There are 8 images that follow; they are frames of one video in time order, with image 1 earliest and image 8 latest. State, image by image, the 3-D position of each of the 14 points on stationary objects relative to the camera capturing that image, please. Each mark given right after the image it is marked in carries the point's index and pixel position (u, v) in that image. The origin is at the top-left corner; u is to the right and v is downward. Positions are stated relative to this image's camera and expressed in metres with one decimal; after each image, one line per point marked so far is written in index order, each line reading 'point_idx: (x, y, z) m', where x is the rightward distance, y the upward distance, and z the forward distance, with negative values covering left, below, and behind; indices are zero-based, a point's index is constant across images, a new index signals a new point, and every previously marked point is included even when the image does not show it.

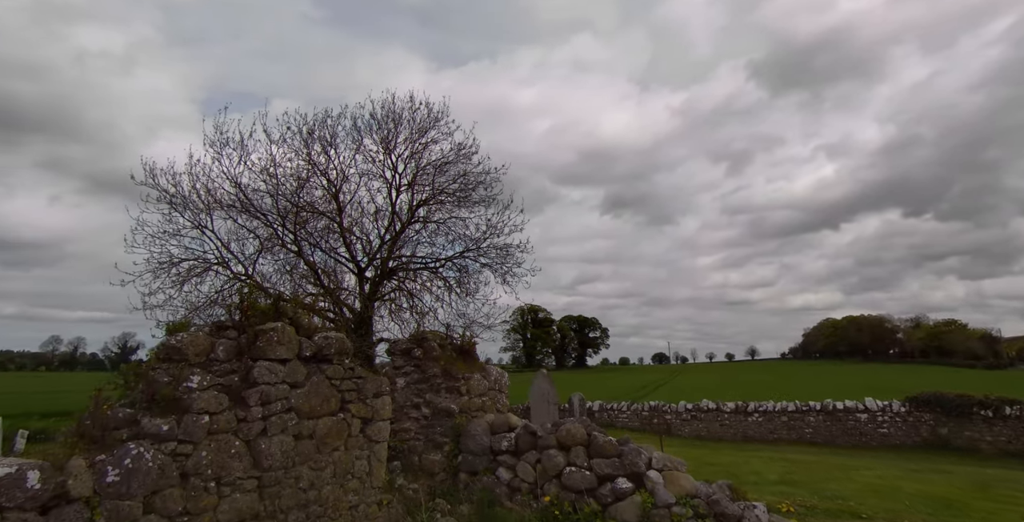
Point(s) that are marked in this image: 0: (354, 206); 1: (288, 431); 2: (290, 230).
0: (-3.8, +1.3, +13.8) m
1: (-2.0, -1.6, +5.2) m
2: (-5.2, +0.7, +13.4) m
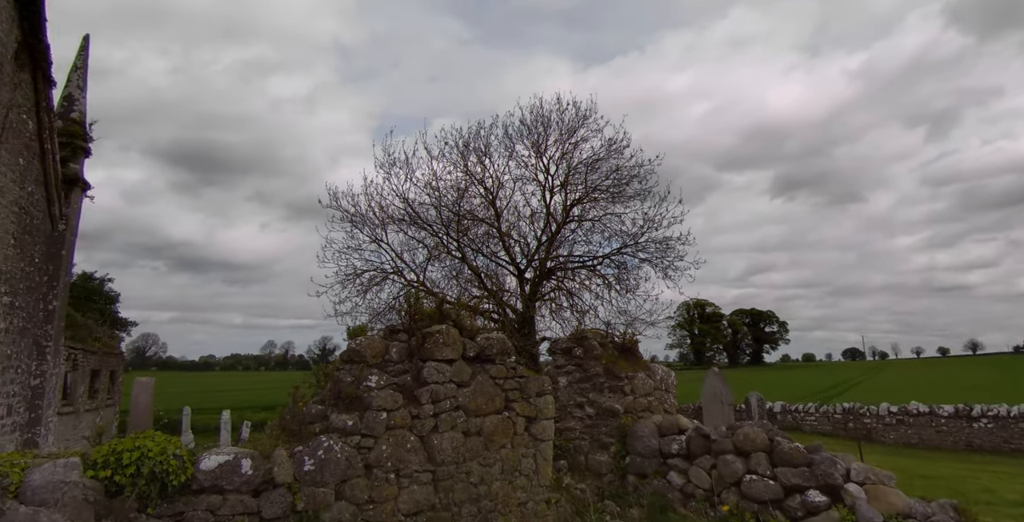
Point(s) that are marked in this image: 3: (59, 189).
0: (0.0, +1.2, +14.3) m
1: (-0.5, -1.6, +5.5) m
2: (-1.4, +0.6, +14.3) m
3: (-7.7, +1.2, +9.7) m
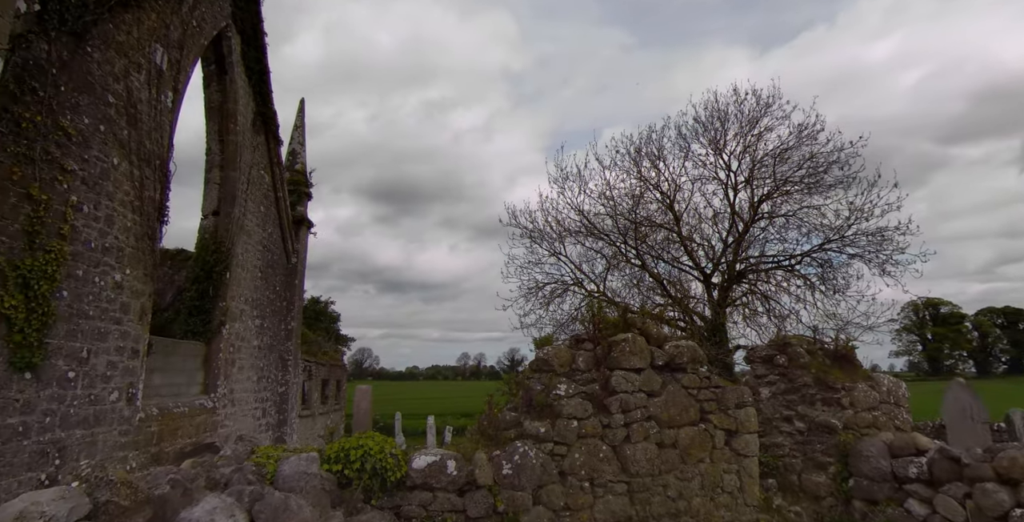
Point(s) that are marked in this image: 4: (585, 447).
0: (+4.3, +1.1, +13.6) m
1: (+1.3, -1.6, +5.3) m
2: (+2.9, +0.4, +14.0) m
3: (-4.4, +0.7, +11.5) m
4: (+0.6, -1.6, +5.0) m
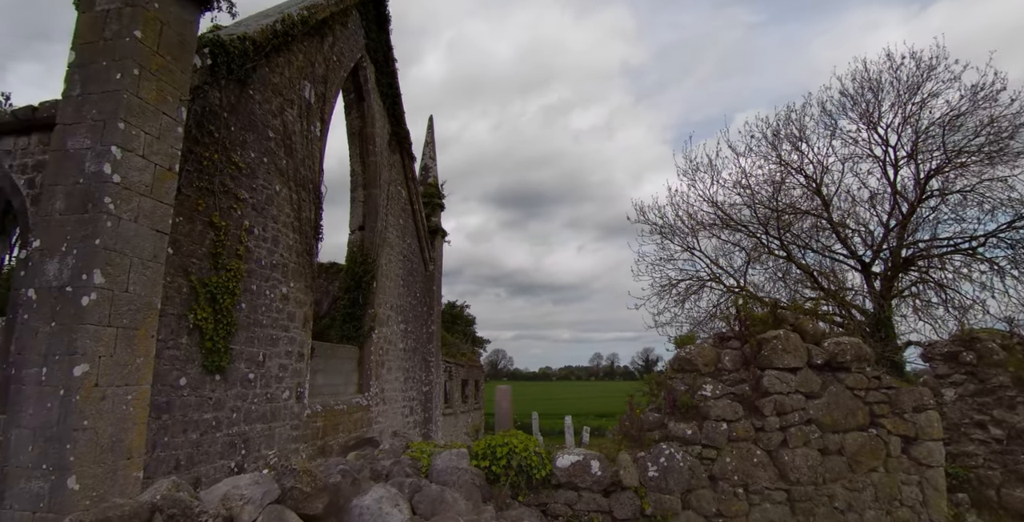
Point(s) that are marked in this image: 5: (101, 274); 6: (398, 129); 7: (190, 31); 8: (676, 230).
0: (+7.1, +1.4, +12.3) m
1: (+2.5, -1.5, +4.8) m
2: (+6.0, +0.6, +13.0) m
3: (-1.8, +0.5, +12.2) m
4: (+1.8, -1.6, +4.7) m
5: (-2.9, -0.1, +4.0) m
6: (-2.1, +2.5, +10.9) m
7: (-2.8, +2.0, +4.9) m
8: (+4.9, +0.9, +17.3) m
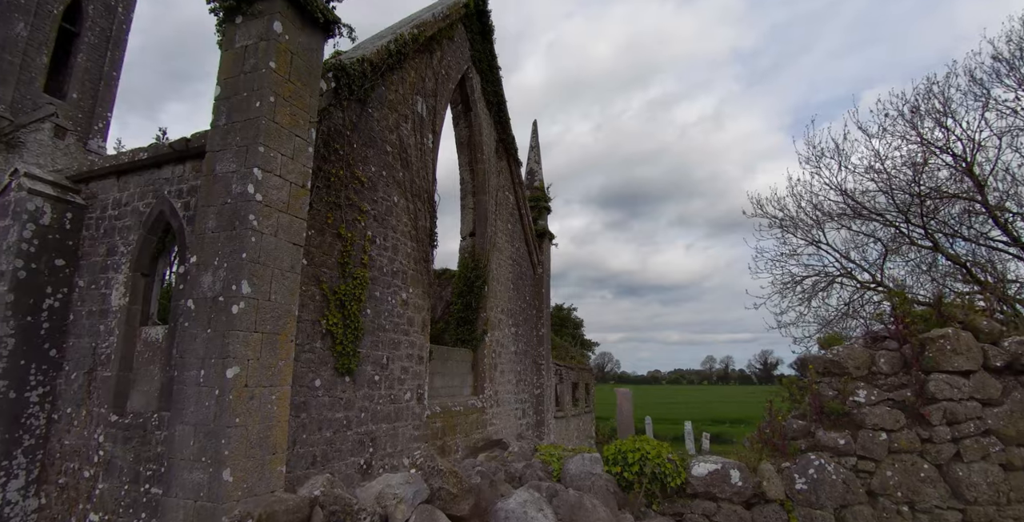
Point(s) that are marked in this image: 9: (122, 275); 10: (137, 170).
0: (+9.2, +1.6, +10.8) m
1: (+3.5, -1.5, +4.2) m
2: (+8.2, +0.7, +11.6) m
3: (+0.5, +0.4, +12.2) m
4: (+2.8, -1.5, +4.2) m
5: (-2.0, -0.2, +4.4) m
6: (-0.2, +2.4, +11.0) m
7: (-1.8, +1.9, +5.3) m
8: (+8.0, +1.1, +16.1) m
9: (-4.1, -0.1, +6.0) m
10: (-4.1, +1.0, +6.2) m
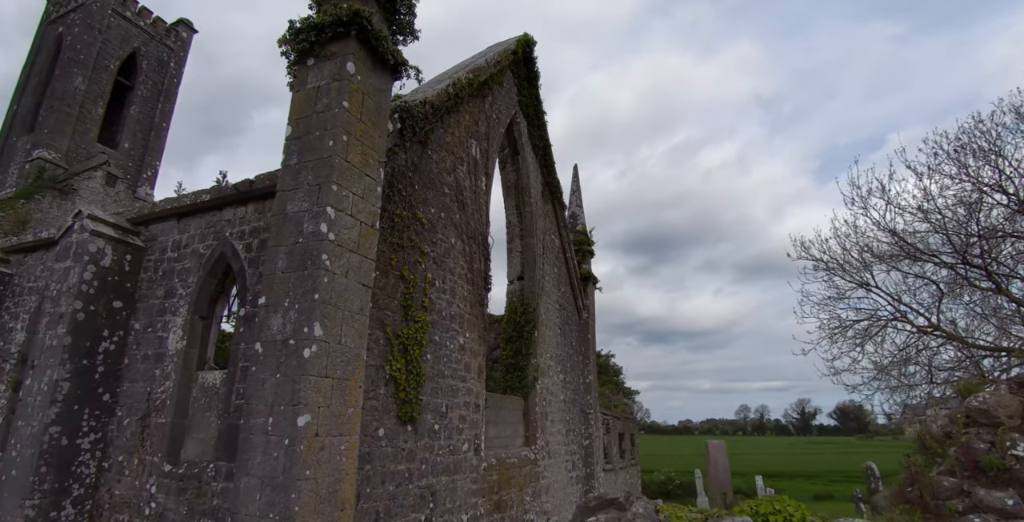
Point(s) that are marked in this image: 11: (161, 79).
0: (+10.1, +0.8, +10.2) m
1: (+4.1, -1.7, +3.7) m
2: (+9.1, -0.1, +11.1) m
3: (+1.4, -0.5, +11.9) m
4: (+3.4, -1.8, +3.7) m
5: (-1.4, -0.5, +4.2) m
6: (+0.7, +1.6, +10.9) m
7: (-1.2, +1.5, +5.3) m
8: (+9.1, -0.1, +15.5) m
9: (-3.4, -0.6, +5.9) m
10: (-3.4, +0.5, +6.2) m
11: (-10.4, +5.4, +17.0) m
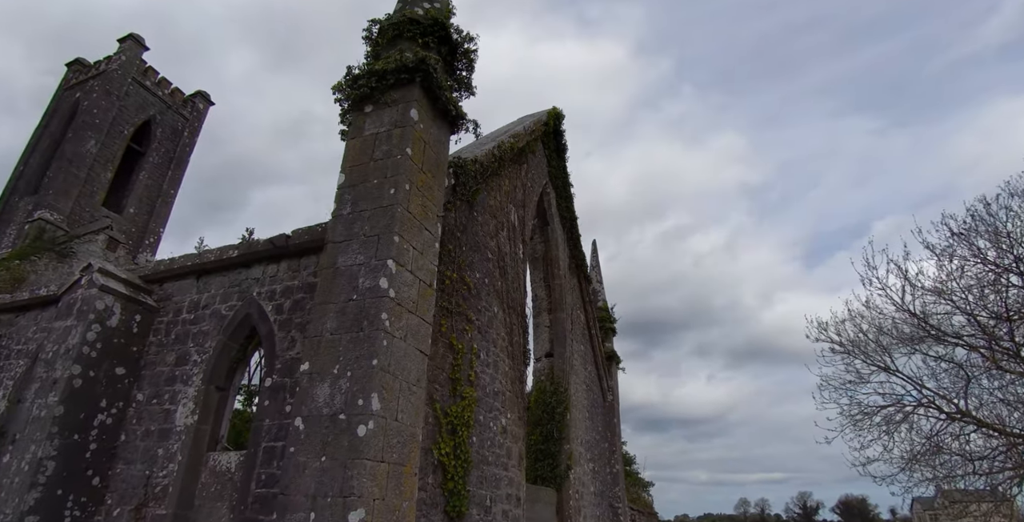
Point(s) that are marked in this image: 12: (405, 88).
0: (+10.6, -0.7, +9.9) m
1: (+4.6, -2.1, +3.0) m
2: (+9.6, -1.7, +10.6) m
3: (+1.8, -2.0, +11.2) m
4: (+4.0, -2.2, +3.0) m
5: (-0.8, -0.8, +3.5) m
6: (+1.2, +0.2, +10.5) m
7: (-0.6, +1.0, +4.9) m
8: (+9.4, -2.4, +15.0) m
9: (-2.9, -1.1, +5.2) m
10: (-2.8, -0.1, +5.6) m
11: (-10.0, +3.4, +16.8) m
12: (-0.9, +1.4, +4.6) m
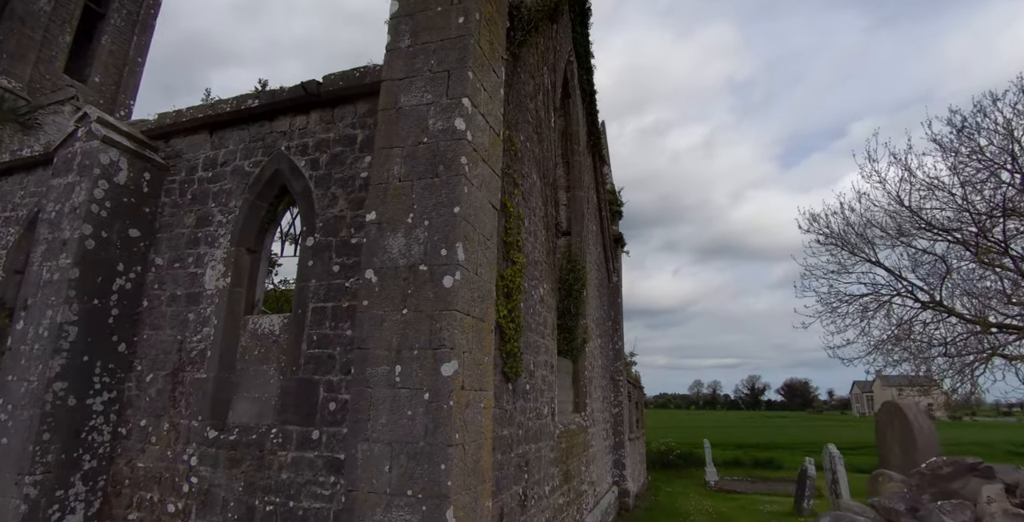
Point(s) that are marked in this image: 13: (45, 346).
0: (+10.8, +1.3, +10.1) m
1: (+5.2, -1.4, +3.2) m
2: (+9.7, +0.4, +10.9) m
3: (+1.9, +0.3, +11.2) m
4: (+4.5, -1.4, +3.2) m
5: (-0.3, +0.1, +3.2) m
6: (+1.4, +2.3, +10.0) m
7: (-0.1, +2.1, +4.2) m
8: (+9.3, +0.6, +15.3) m
9: (-2.4, +0.1, +4.8) m
10: (-2.4, +1.2, +5.0) m
11: (-10.0, +6.7, +15.0) m
12: (-0.3, +2.5, +3.9) m
13: (-3.7, -0.7, +4.5) m
